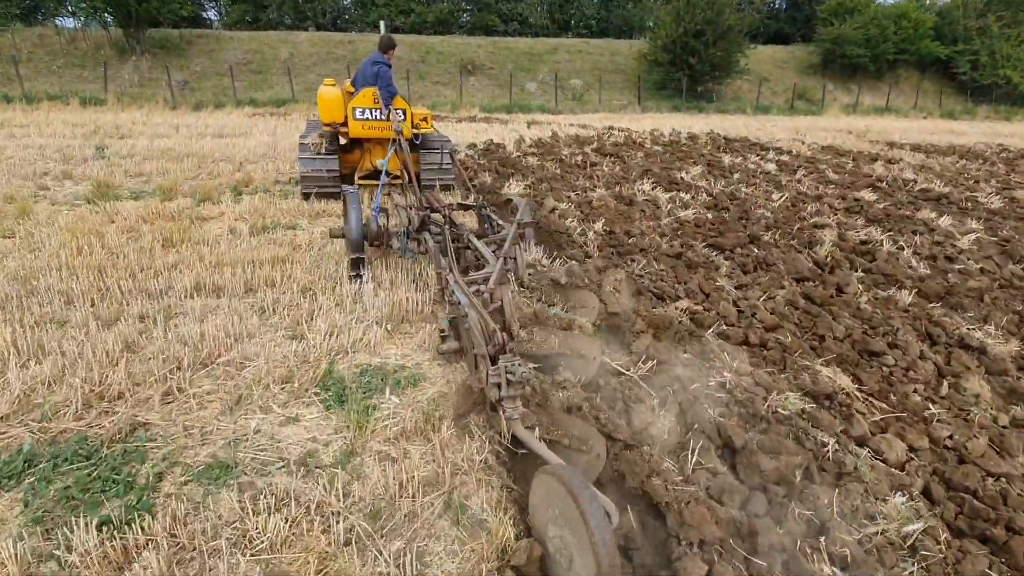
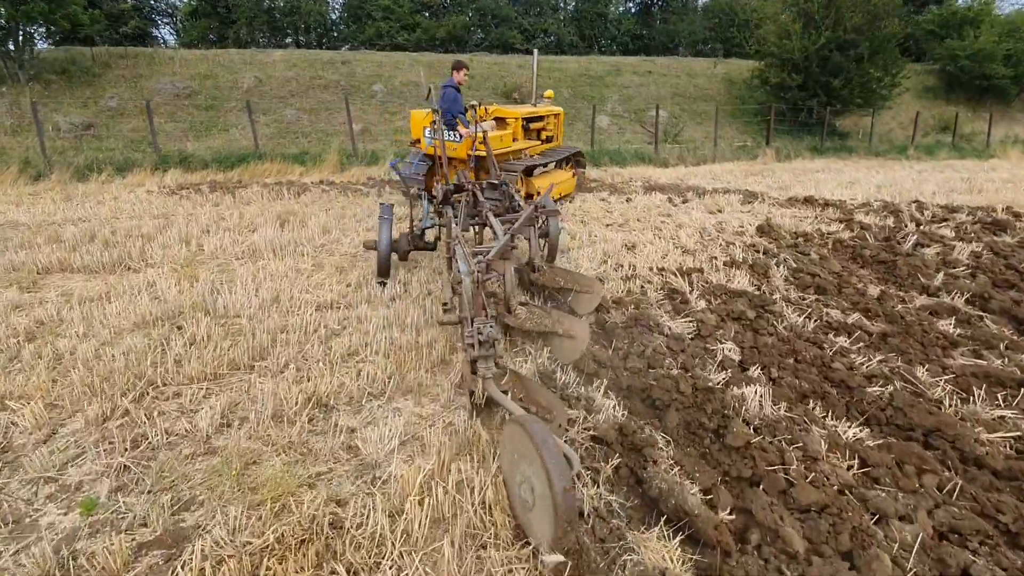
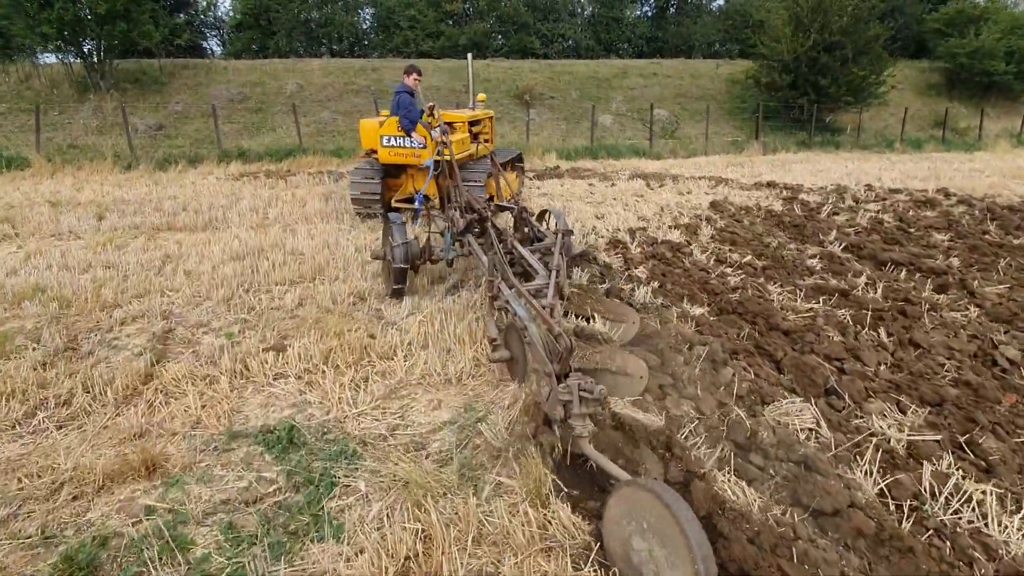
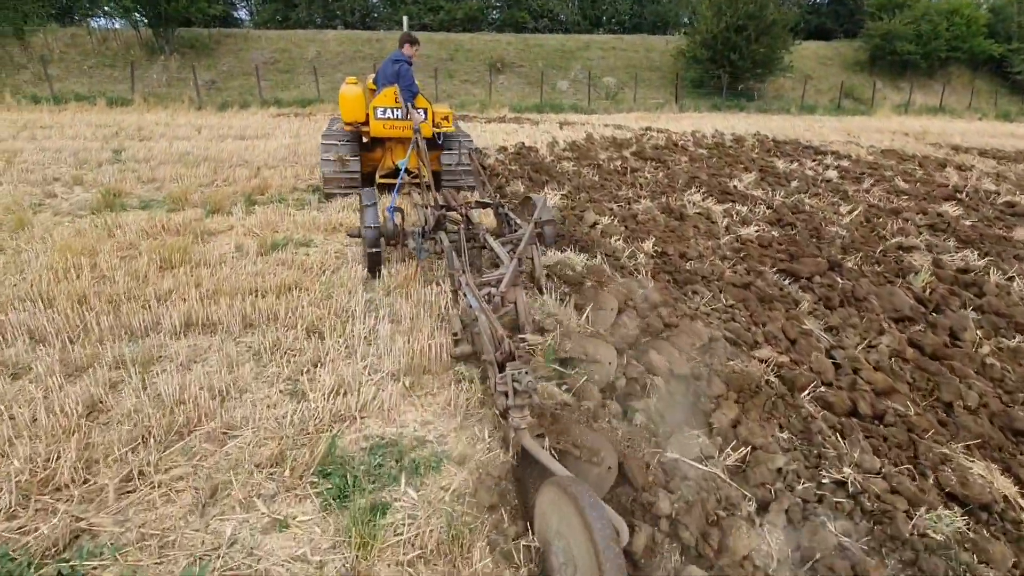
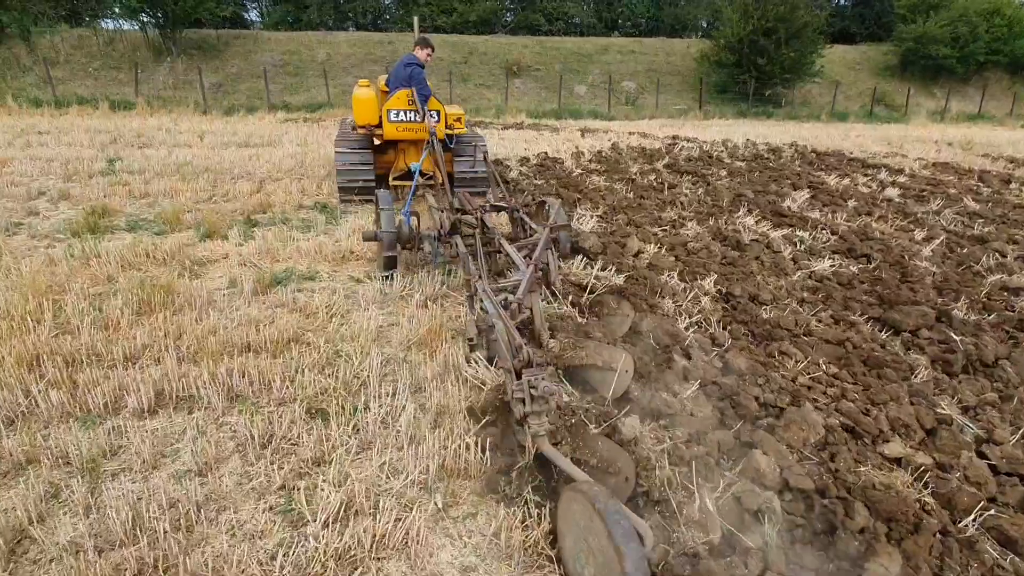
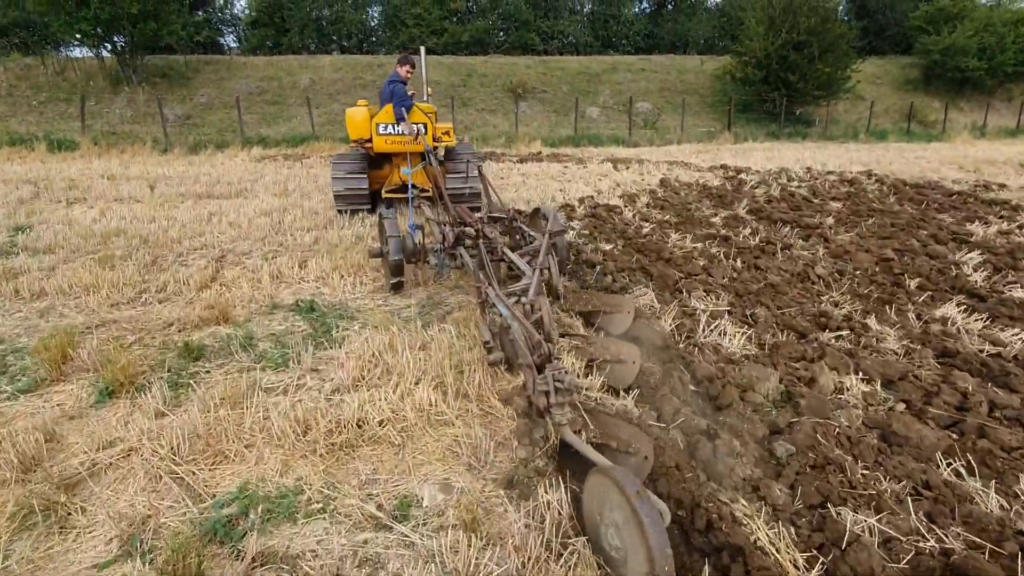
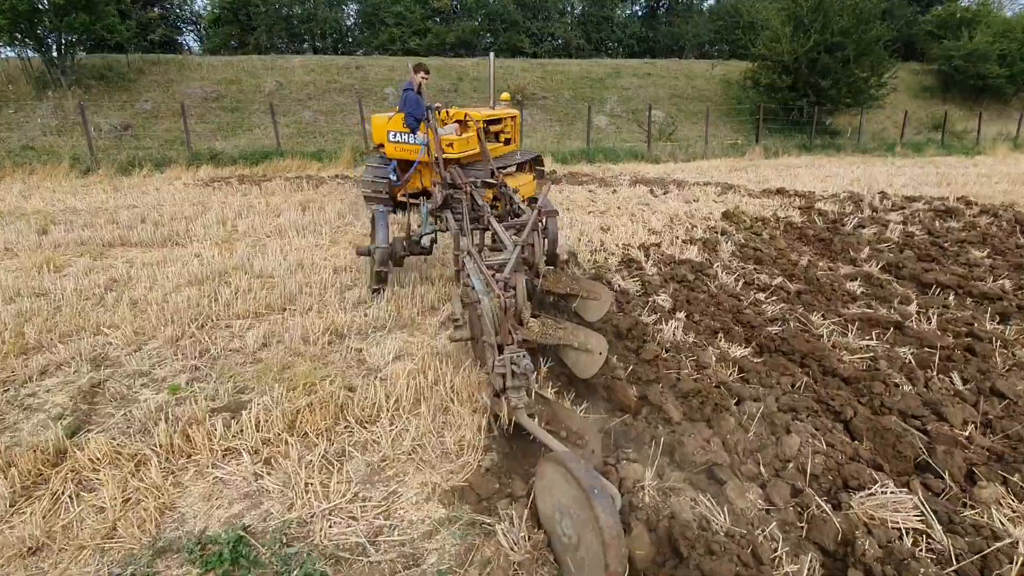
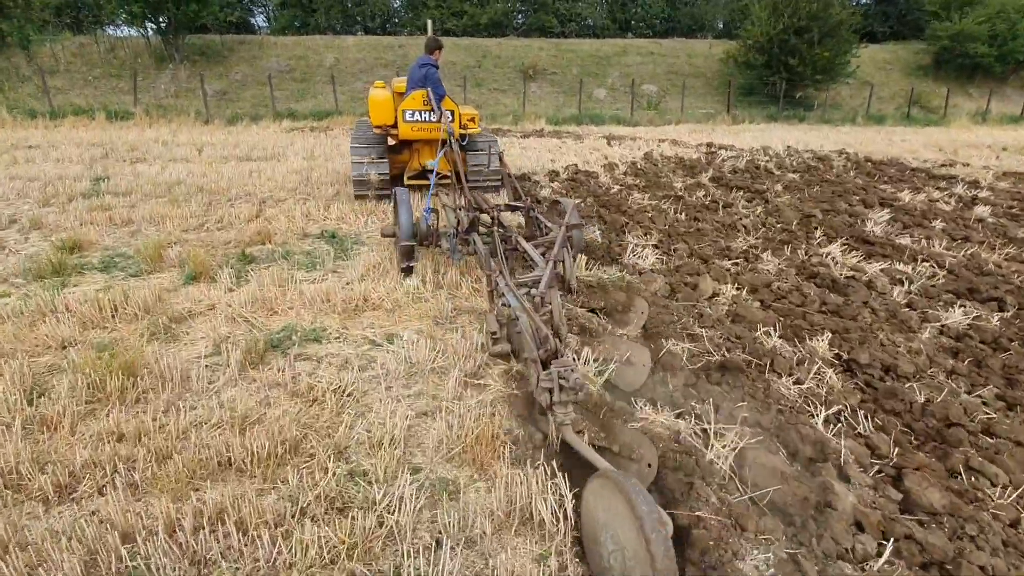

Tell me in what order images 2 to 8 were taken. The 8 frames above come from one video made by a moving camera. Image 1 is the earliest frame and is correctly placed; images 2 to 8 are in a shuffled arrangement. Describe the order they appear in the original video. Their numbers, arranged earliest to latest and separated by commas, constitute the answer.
4, 5, 8, 6, 3, 7, 2
